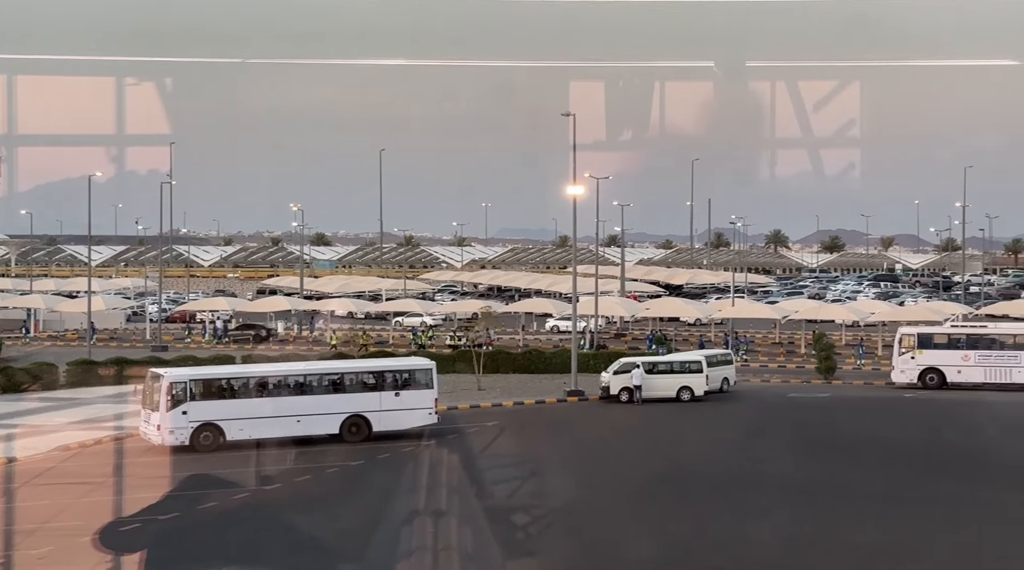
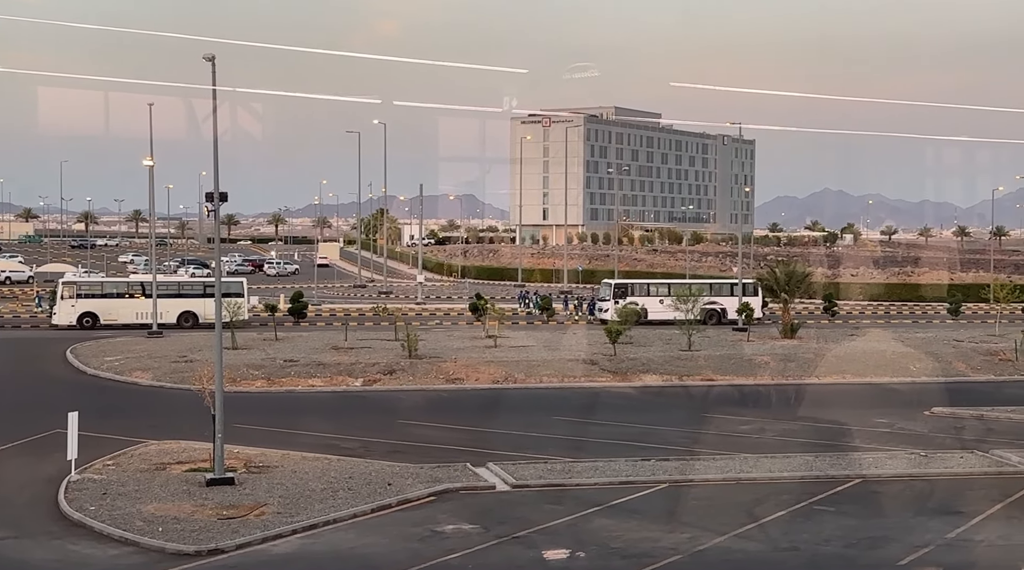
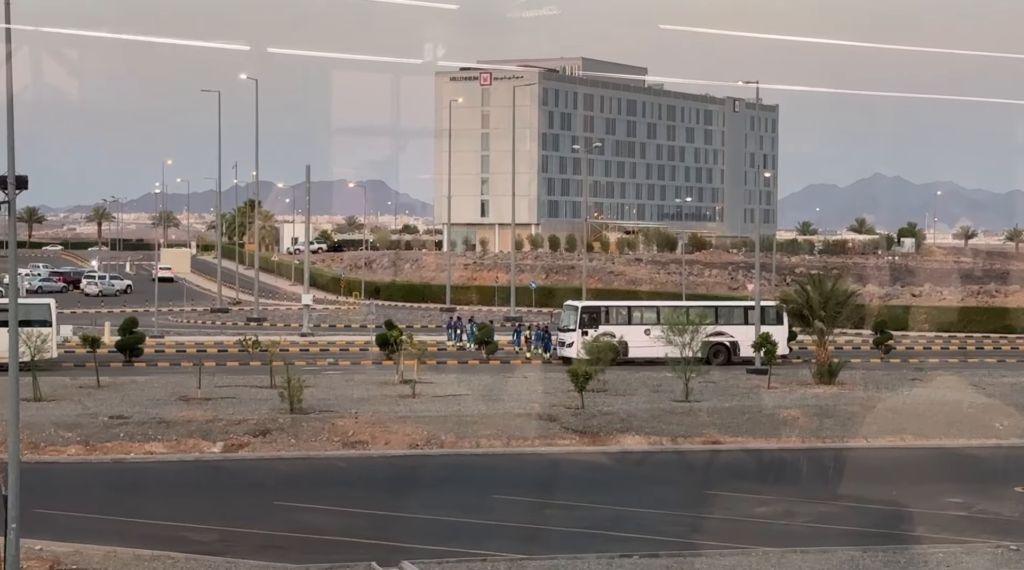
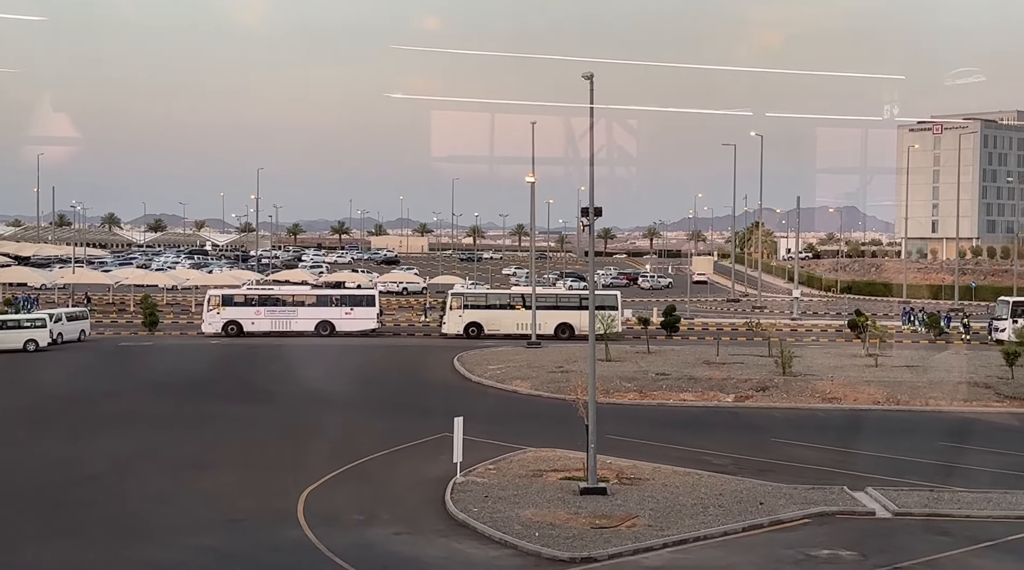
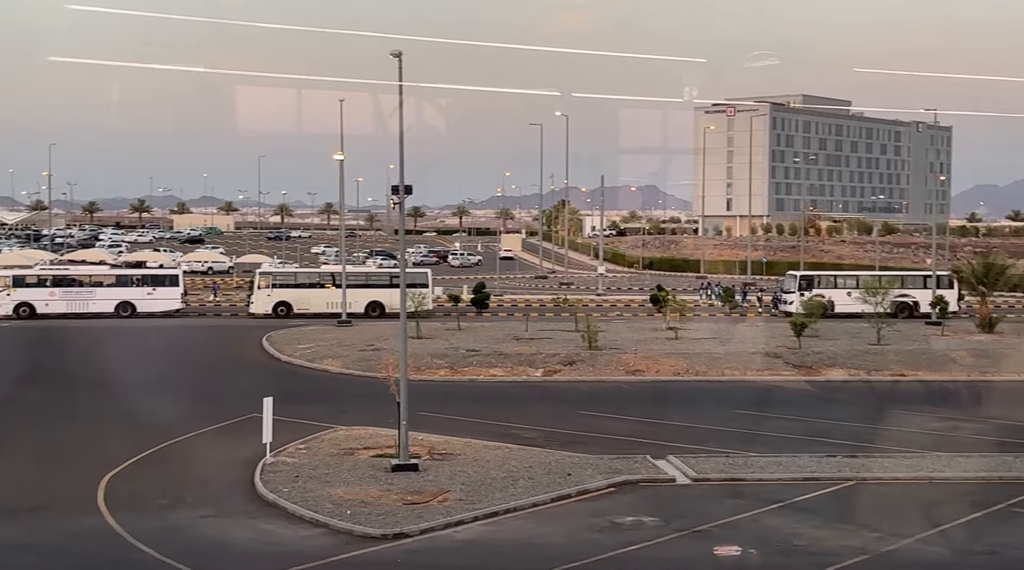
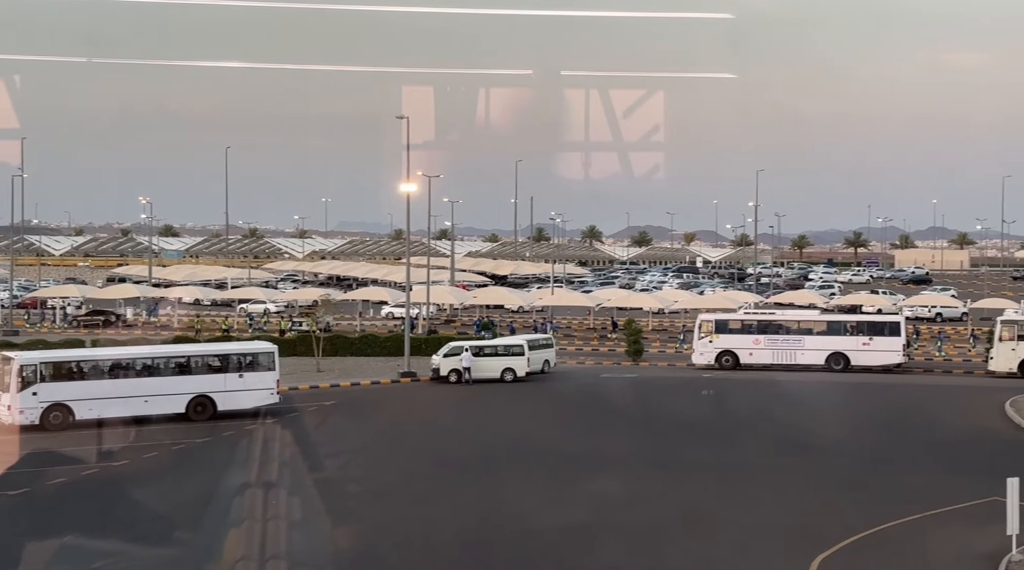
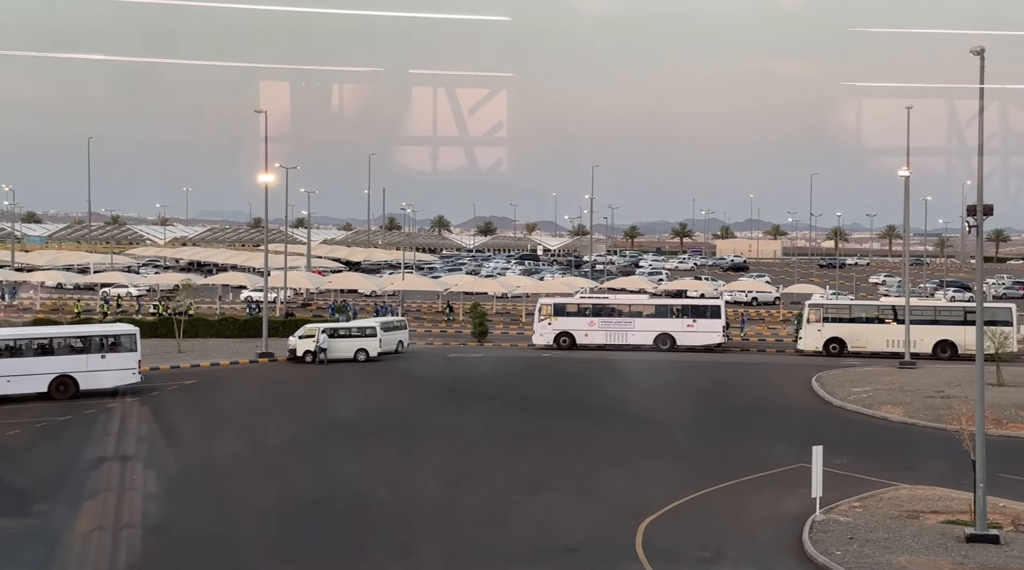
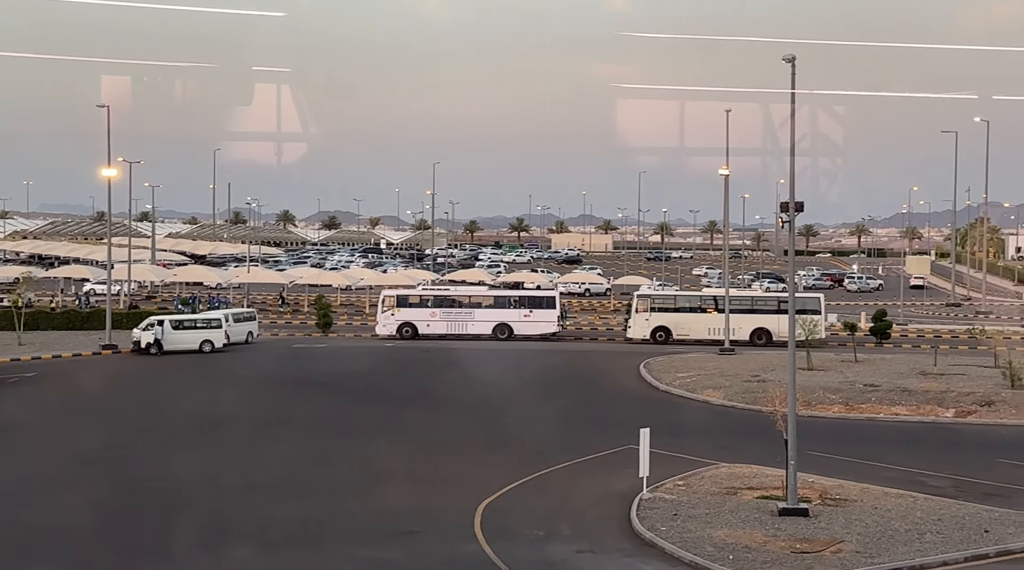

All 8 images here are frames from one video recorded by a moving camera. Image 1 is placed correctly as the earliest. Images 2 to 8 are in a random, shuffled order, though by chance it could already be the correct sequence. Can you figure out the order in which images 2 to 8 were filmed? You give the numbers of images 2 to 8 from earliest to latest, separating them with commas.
6, 7, 8, 4, 5, 2, 3
